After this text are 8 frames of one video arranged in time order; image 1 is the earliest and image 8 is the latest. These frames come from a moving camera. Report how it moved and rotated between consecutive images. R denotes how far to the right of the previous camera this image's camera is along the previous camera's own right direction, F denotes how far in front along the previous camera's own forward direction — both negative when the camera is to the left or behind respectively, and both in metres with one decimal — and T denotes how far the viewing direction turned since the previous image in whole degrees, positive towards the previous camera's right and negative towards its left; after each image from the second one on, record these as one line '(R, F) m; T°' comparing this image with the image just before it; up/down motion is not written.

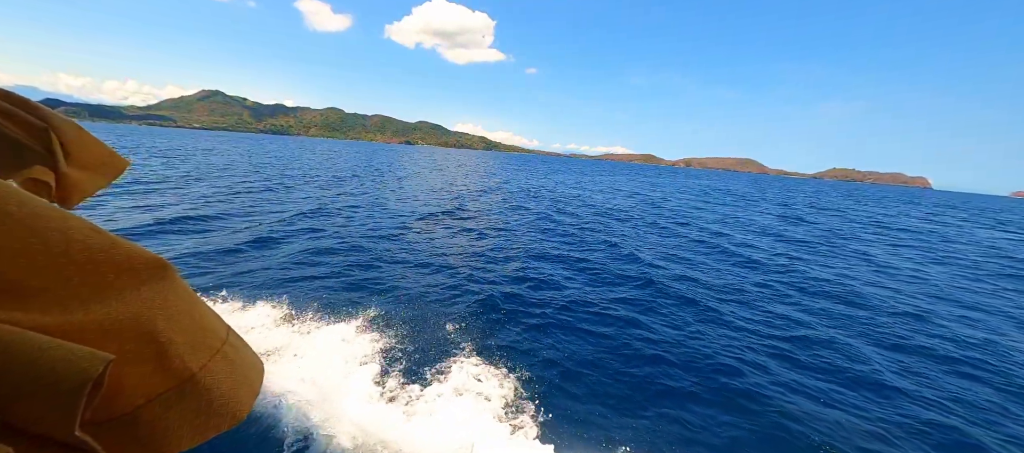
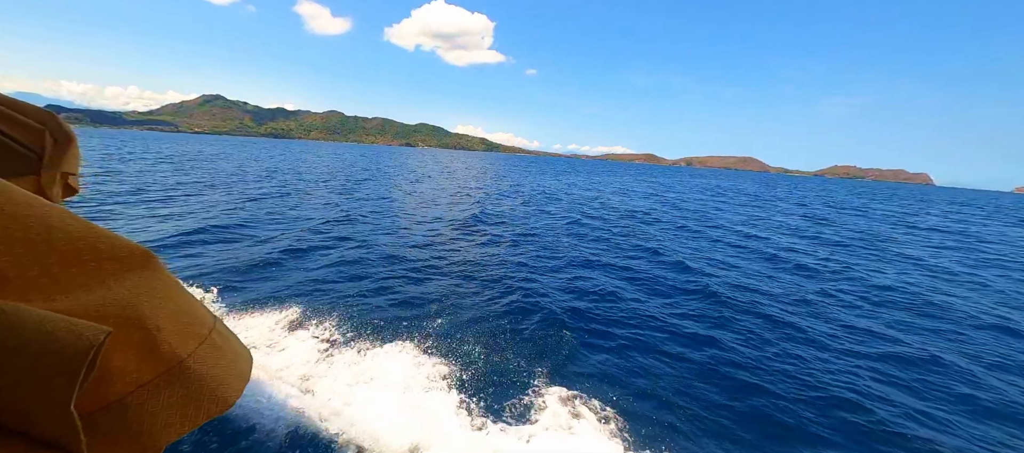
(-1.5, +0.8) m; 0°
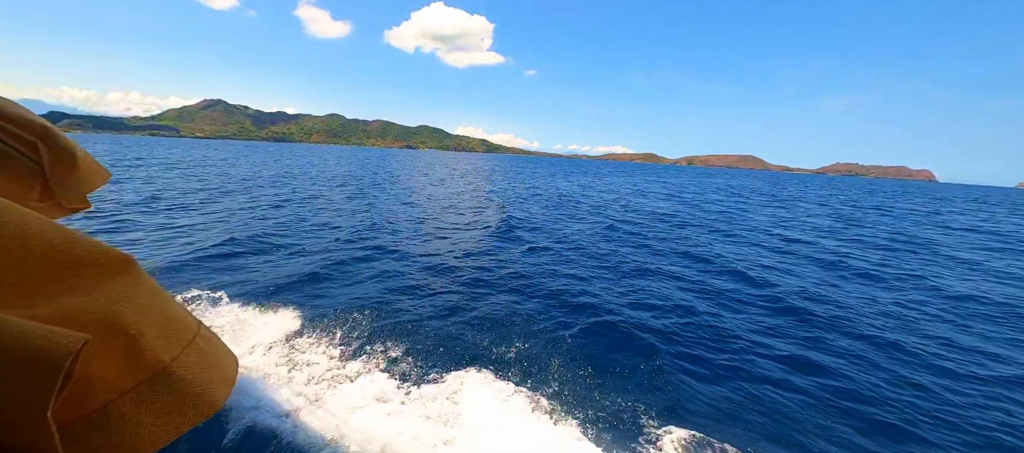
(-1.6, +0.9) m; 0°
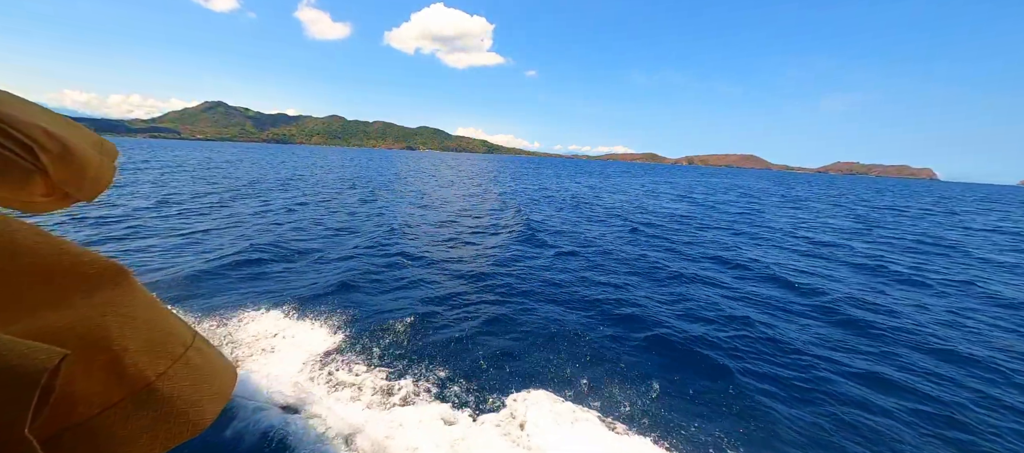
(-1.0, +0.6) m; 0°
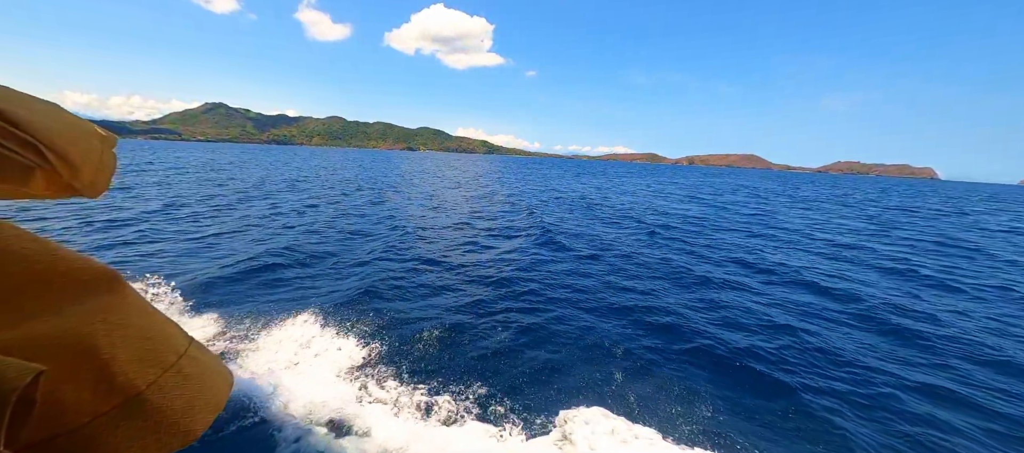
(-0.8, +0.4) m; 0°
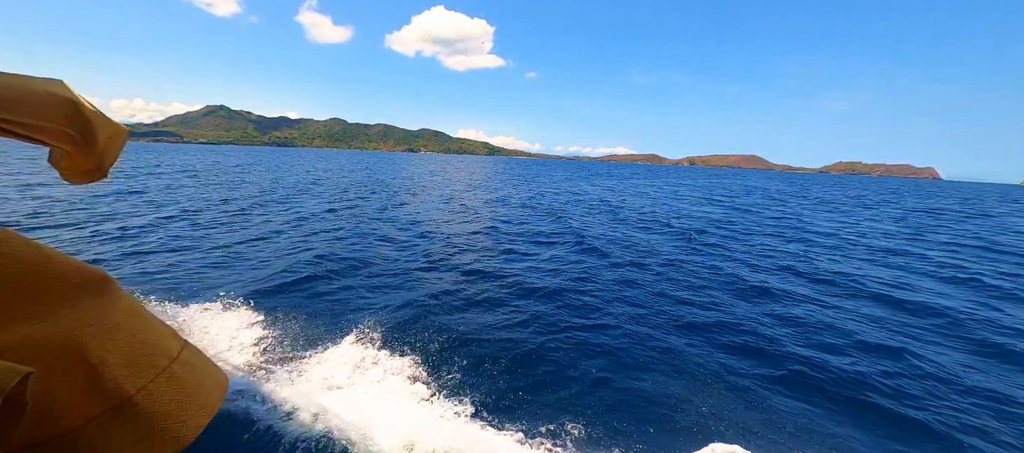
(-1.5, +0.8) m; 0°
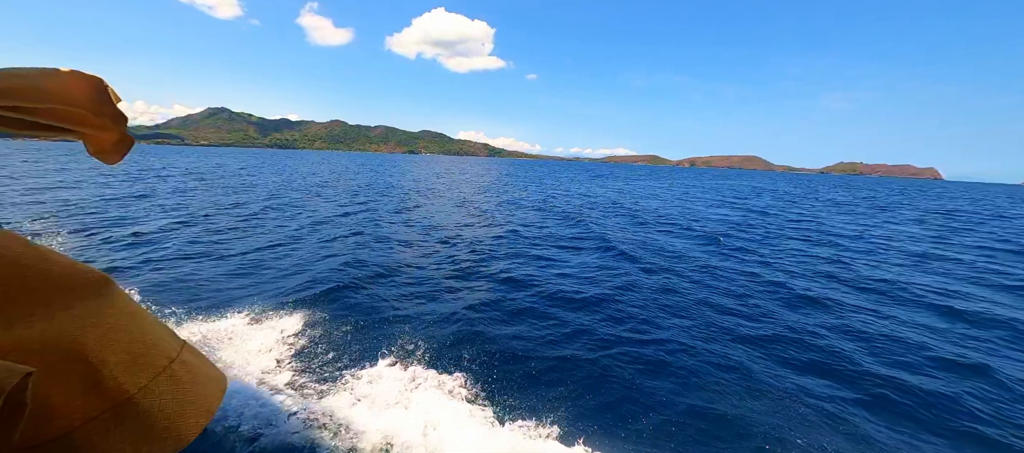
(-1.1, +0.6) m; 0°
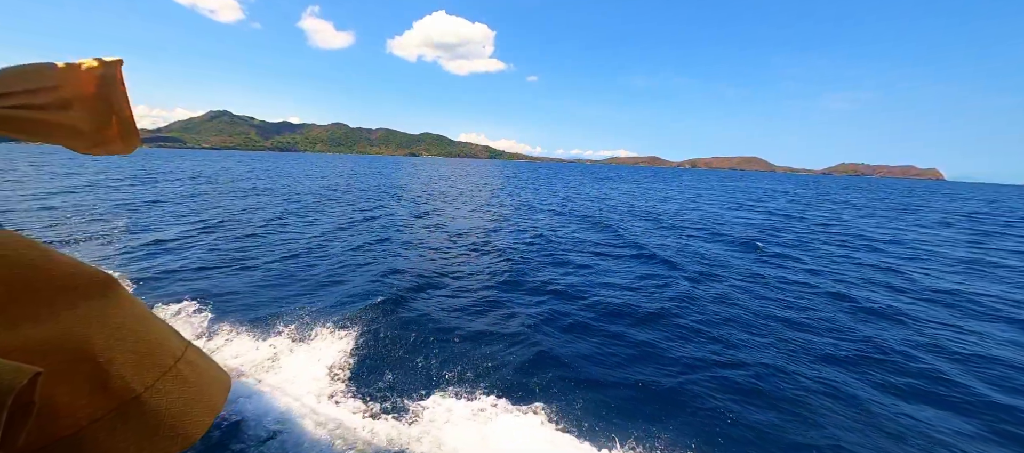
(-1.4, +0.8) m; 0°
